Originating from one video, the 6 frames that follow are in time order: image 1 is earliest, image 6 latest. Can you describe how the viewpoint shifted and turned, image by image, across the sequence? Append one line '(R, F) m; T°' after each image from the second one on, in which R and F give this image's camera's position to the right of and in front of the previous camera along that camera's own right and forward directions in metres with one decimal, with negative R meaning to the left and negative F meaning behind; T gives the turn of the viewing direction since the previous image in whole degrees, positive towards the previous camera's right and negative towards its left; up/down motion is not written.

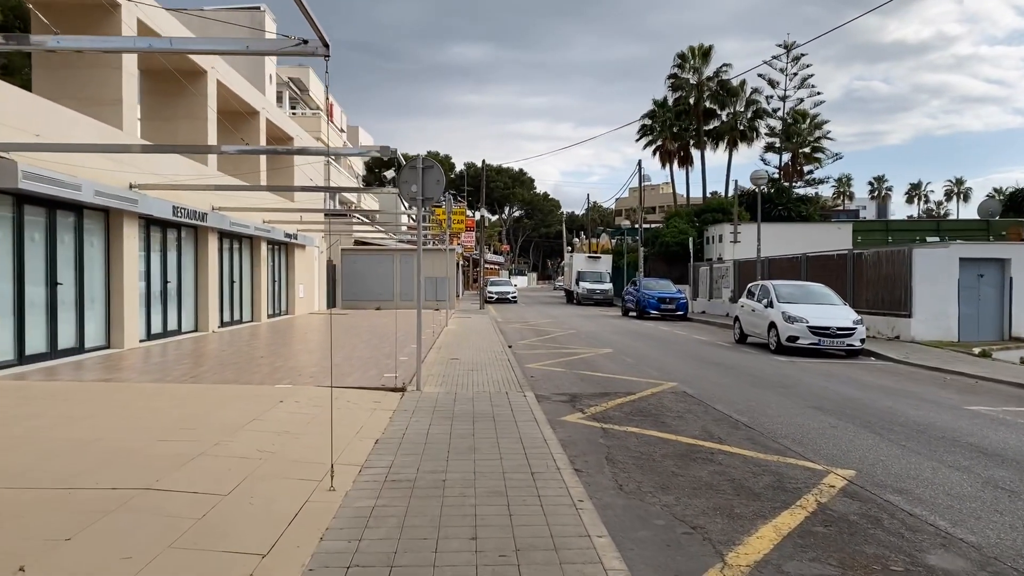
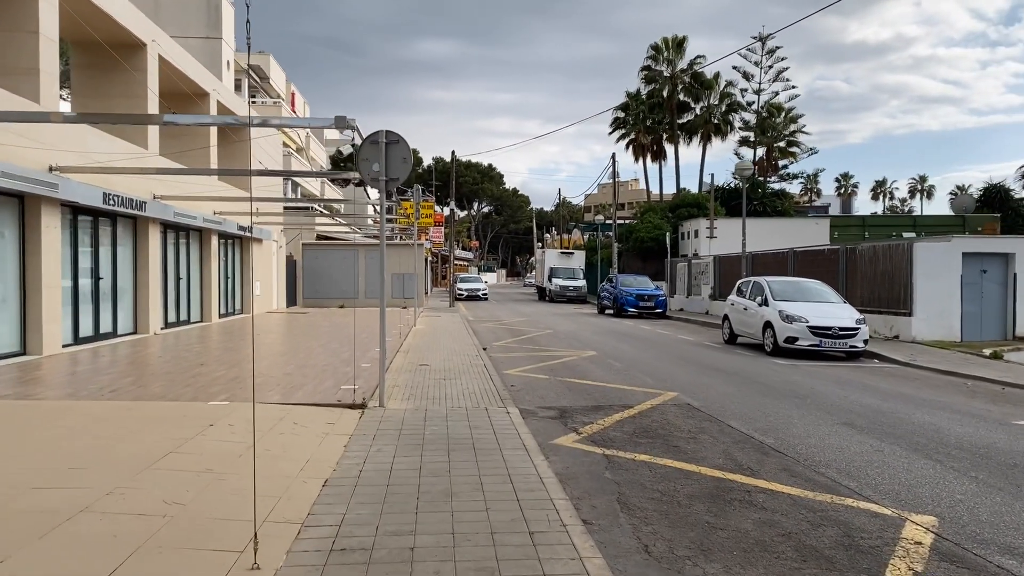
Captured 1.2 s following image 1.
(-0.1, +1.5) m; +2°
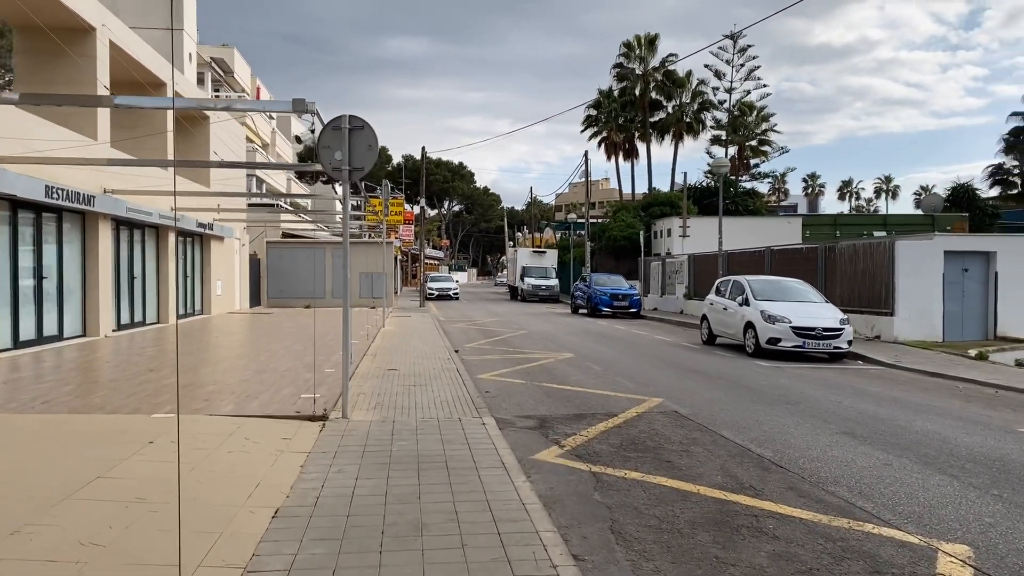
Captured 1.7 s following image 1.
(-0.1, +0.7) m; +2°
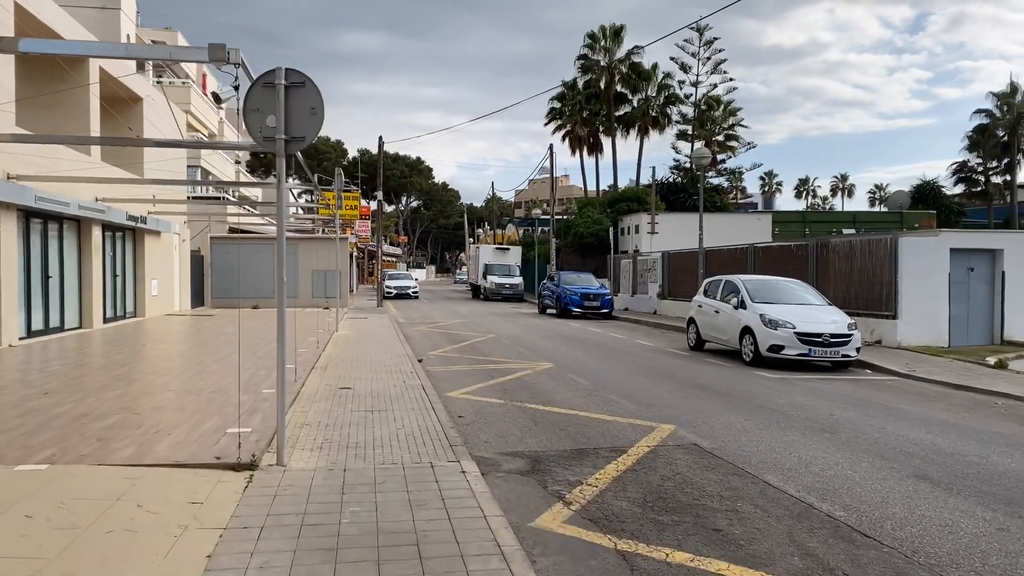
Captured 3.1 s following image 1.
(-0.2, +1.7) m; +3°
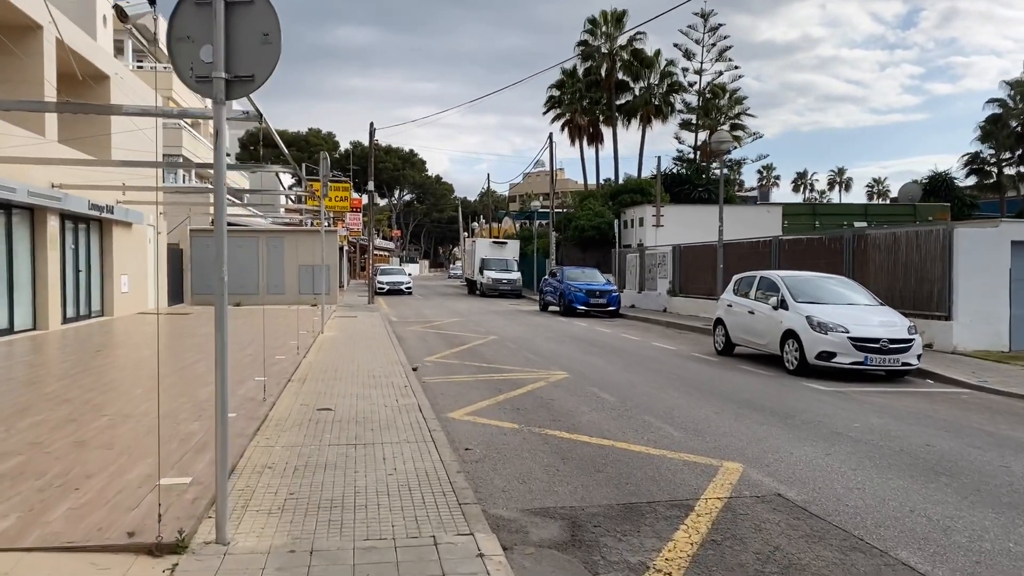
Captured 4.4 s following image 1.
(-0.2, +1.7) m; 0°
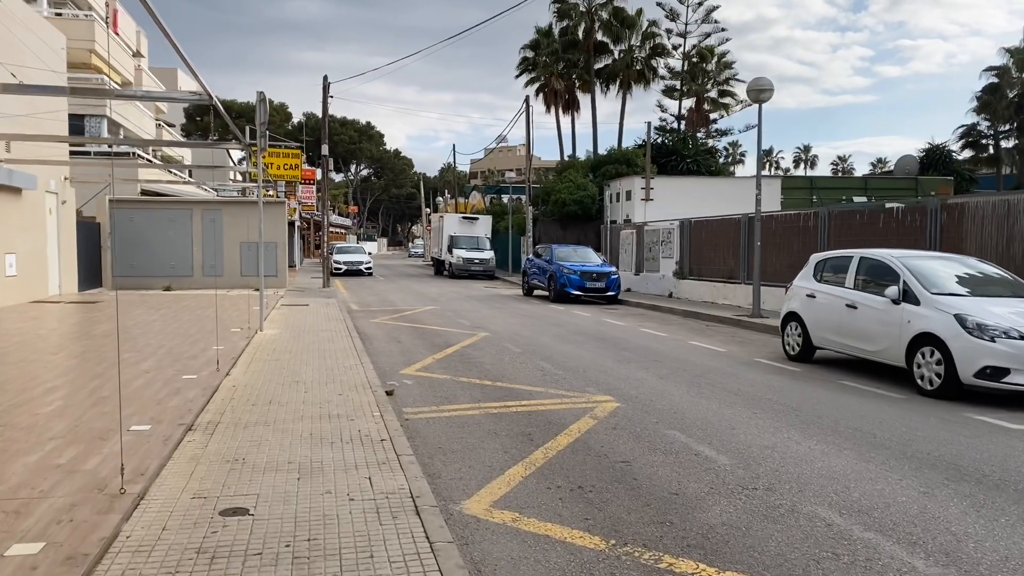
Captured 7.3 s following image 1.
(-0.6, +3.7) m; +3°
